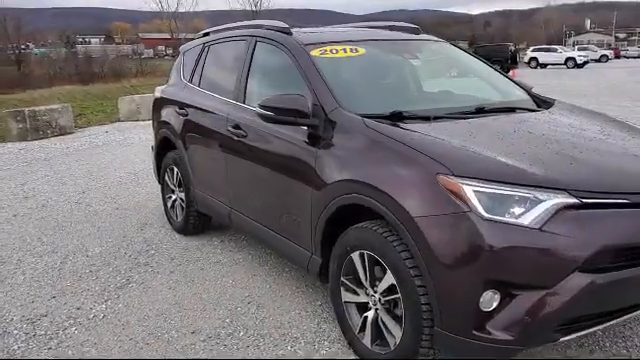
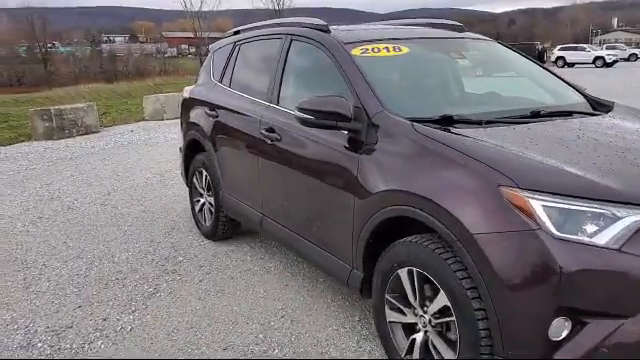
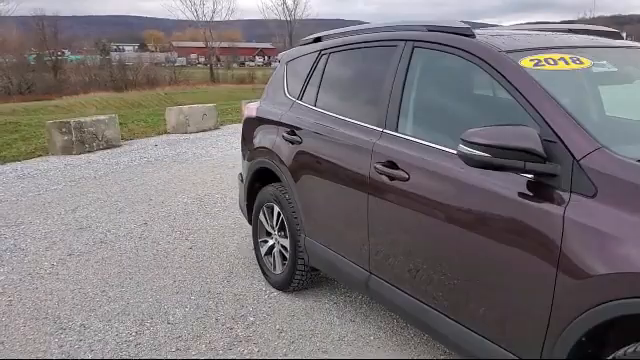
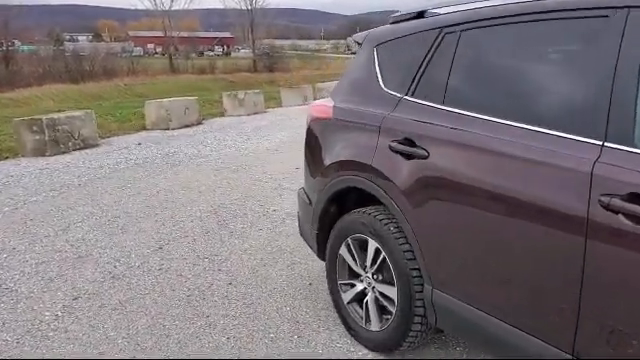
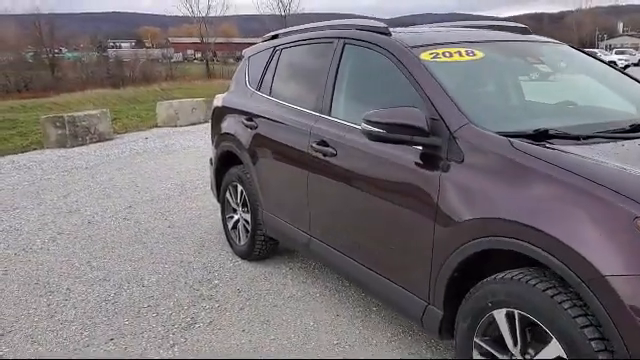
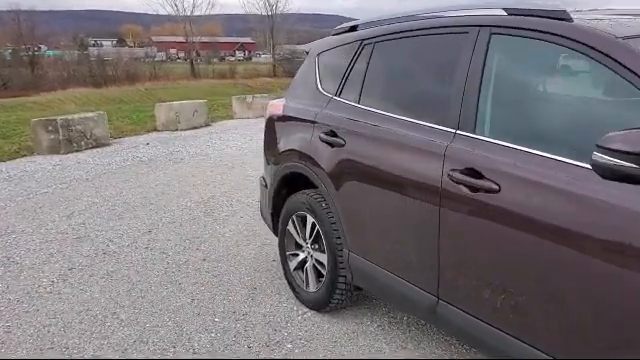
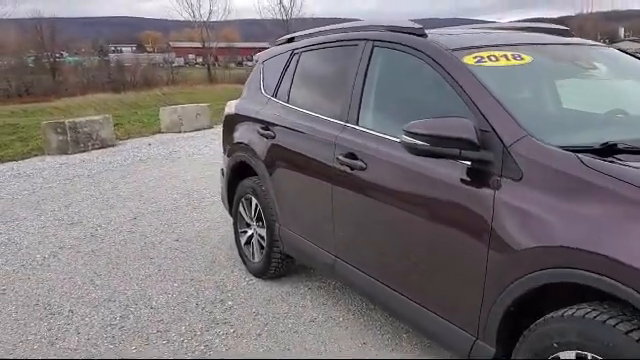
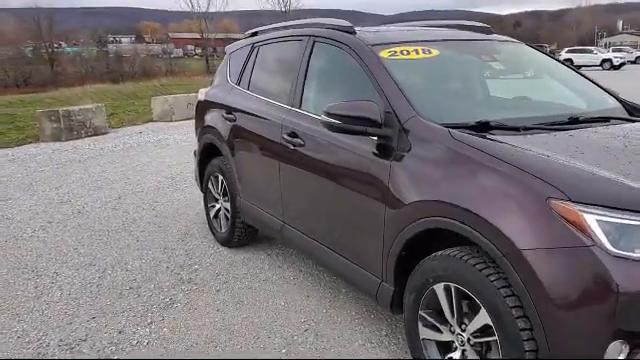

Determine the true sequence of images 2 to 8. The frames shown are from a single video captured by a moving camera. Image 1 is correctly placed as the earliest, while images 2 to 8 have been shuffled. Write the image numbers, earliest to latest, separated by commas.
2, 8, 5, 7, 3, 6, 4
